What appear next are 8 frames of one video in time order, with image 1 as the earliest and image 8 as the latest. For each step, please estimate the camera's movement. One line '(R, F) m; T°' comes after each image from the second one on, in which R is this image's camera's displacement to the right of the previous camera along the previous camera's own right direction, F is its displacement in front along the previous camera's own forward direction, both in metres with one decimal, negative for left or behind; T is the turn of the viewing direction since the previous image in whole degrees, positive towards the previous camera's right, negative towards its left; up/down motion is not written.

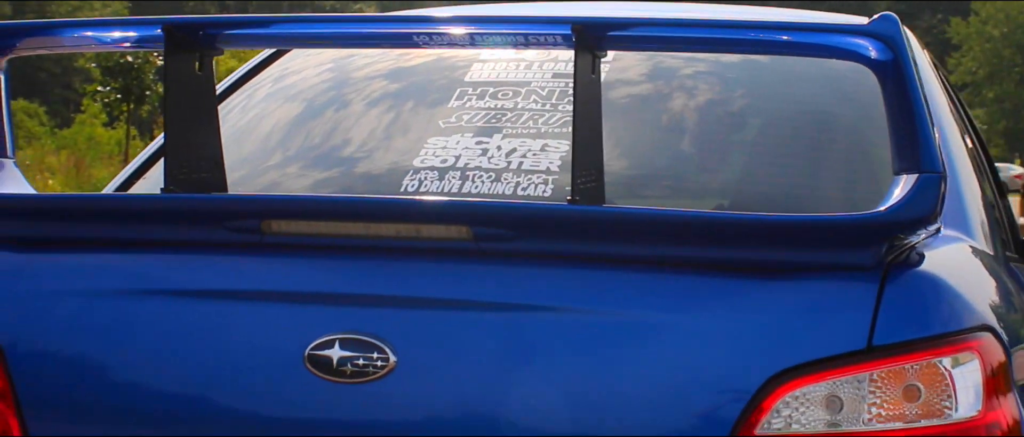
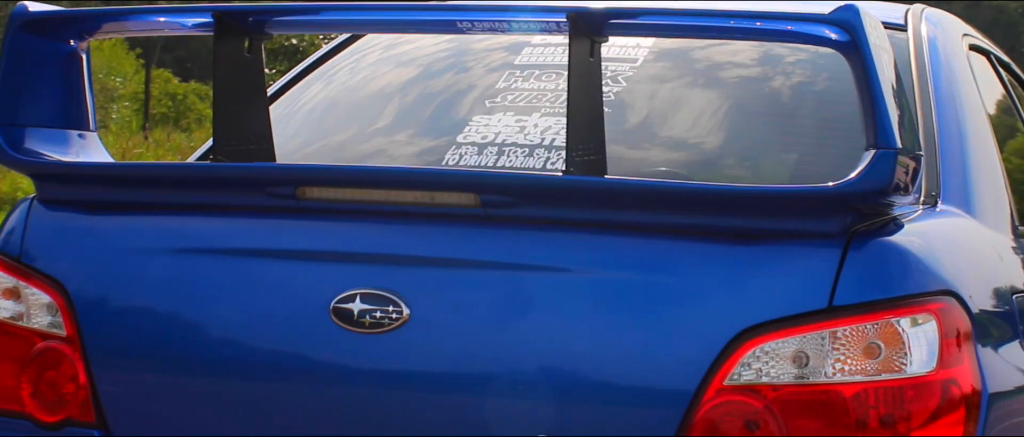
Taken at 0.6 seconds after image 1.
(+0.2, -0.2) m; -5°
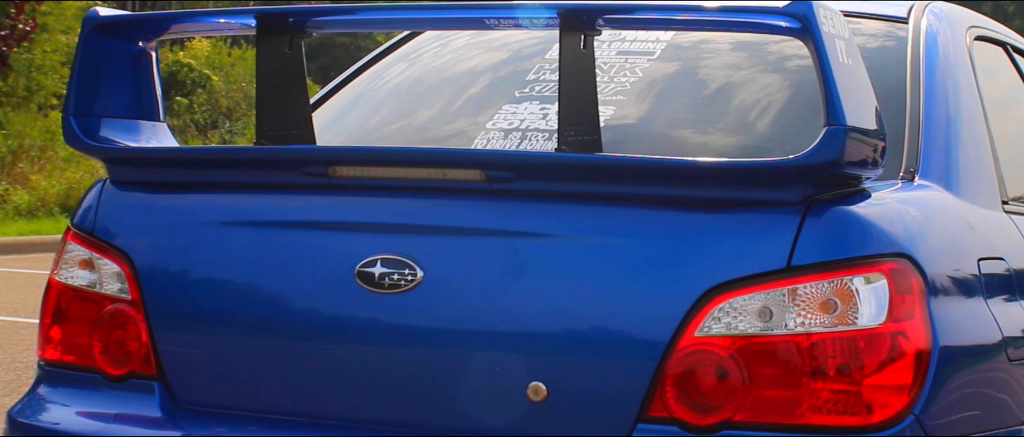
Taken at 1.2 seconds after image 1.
(+0.2, -0.2) m; -4°
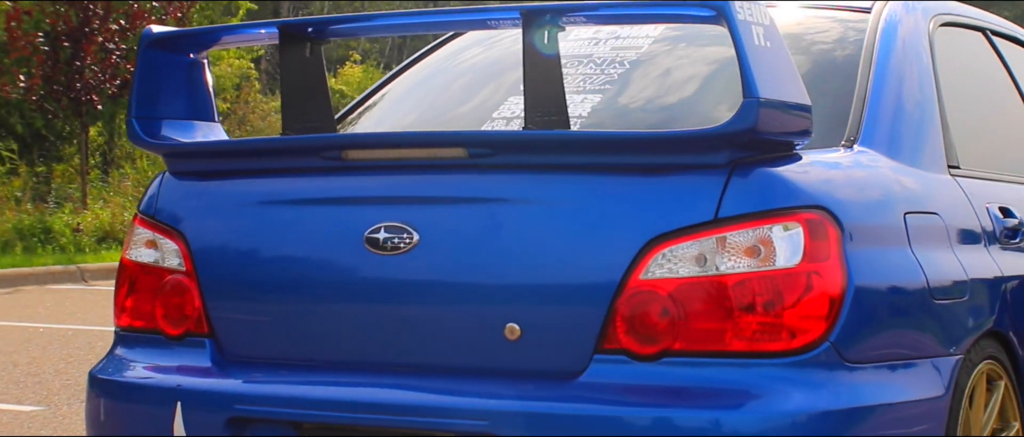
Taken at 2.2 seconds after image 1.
(+0.2, -0.4) m; -5°
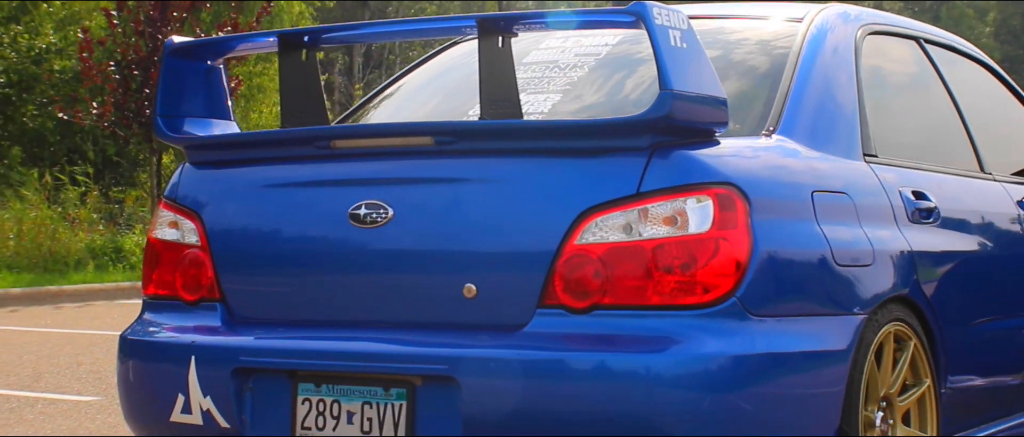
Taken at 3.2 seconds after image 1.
(+0.2, -0.4) m; -2°
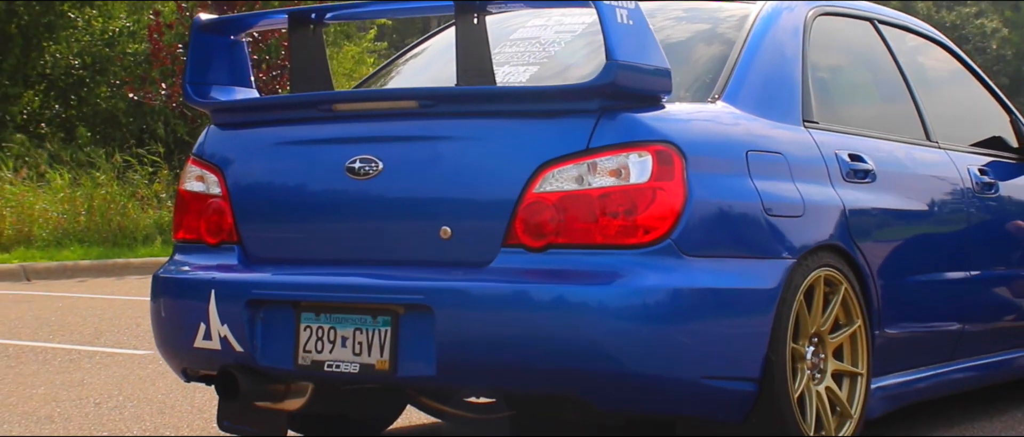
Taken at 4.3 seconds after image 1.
(+0.2, -0.5) m; -2°
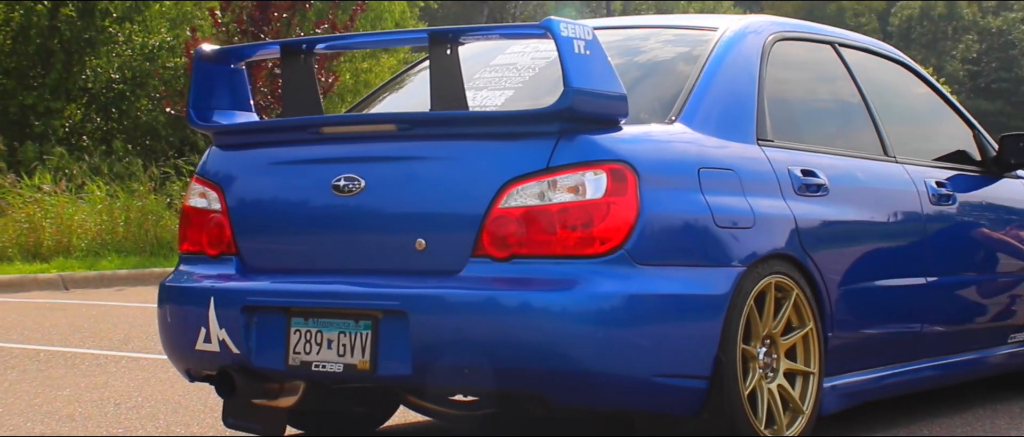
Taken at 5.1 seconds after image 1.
(+0.1, -0.3) m; -1°
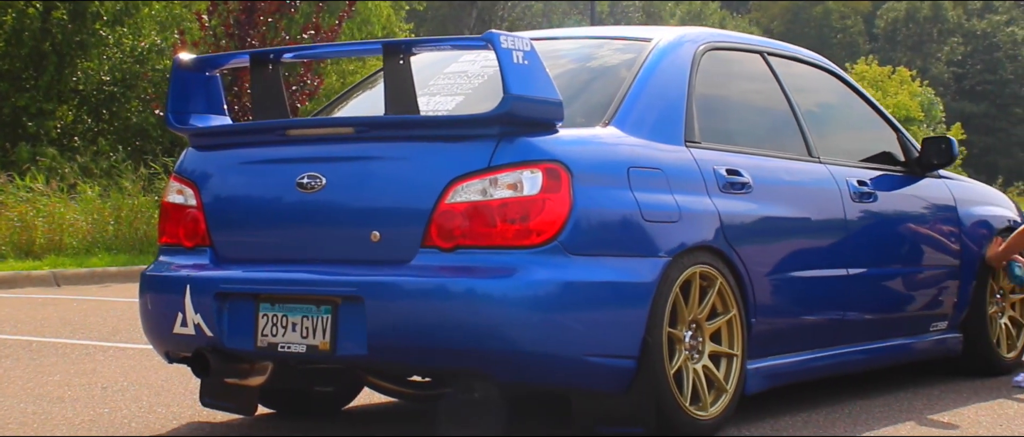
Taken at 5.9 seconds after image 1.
(+0.1, -0.4) m; 0°
